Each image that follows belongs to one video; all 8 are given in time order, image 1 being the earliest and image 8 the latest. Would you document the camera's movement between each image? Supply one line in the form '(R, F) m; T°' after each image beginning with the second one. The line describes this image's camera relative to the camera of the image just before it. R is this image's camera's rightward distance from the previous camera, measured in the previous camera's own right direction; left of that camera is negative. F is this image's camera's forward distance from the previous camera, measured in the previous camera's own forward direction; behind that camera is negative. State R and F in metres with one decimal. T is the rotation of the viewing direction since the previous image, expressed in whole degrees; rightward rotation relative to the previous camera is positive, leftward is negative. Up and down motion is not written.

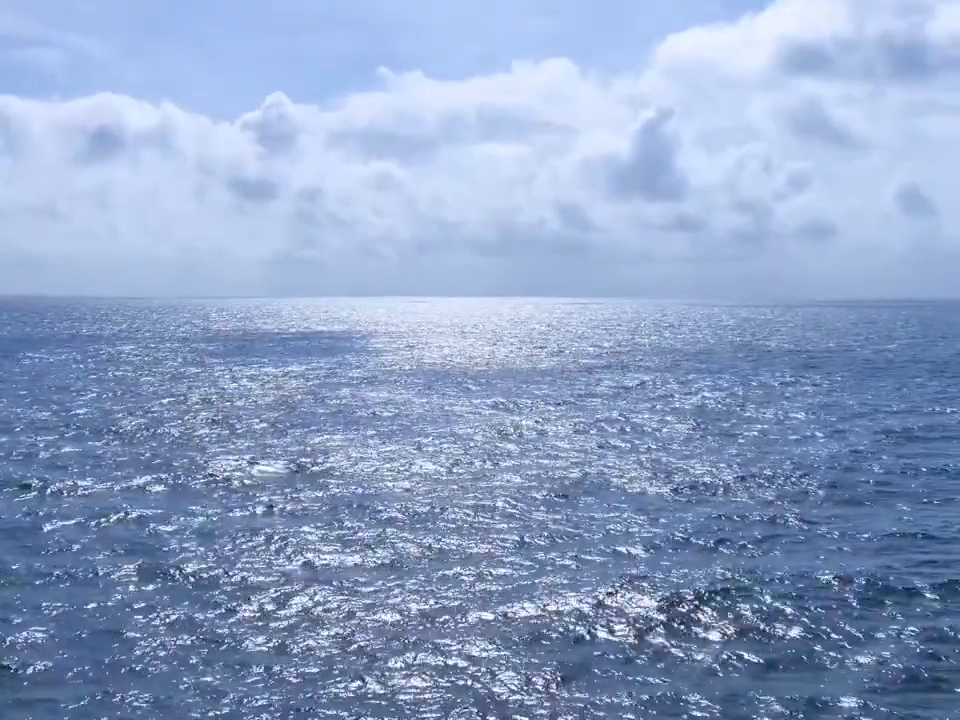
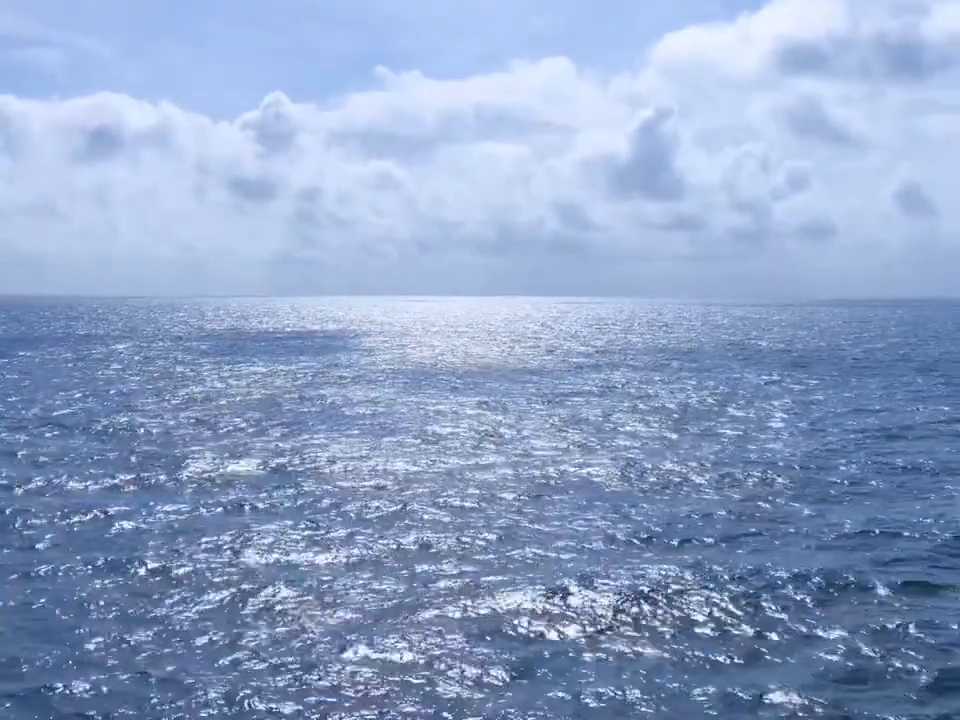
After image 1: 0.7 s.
(+0.7, -0.1) m; 0°
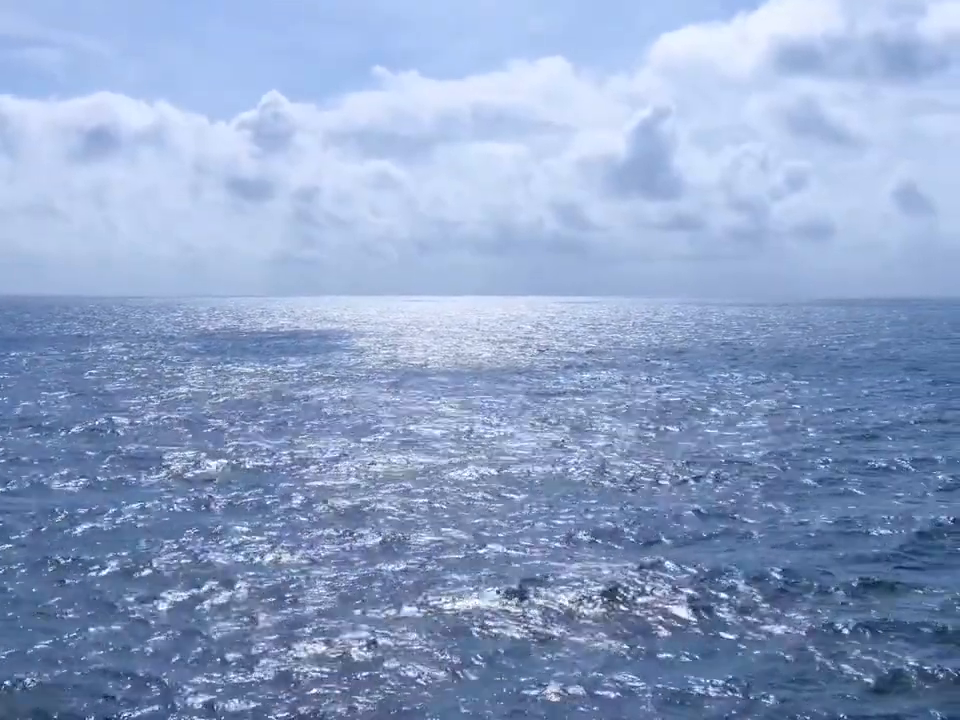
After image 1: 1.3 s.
(+0.7, 0.0) m; 0°
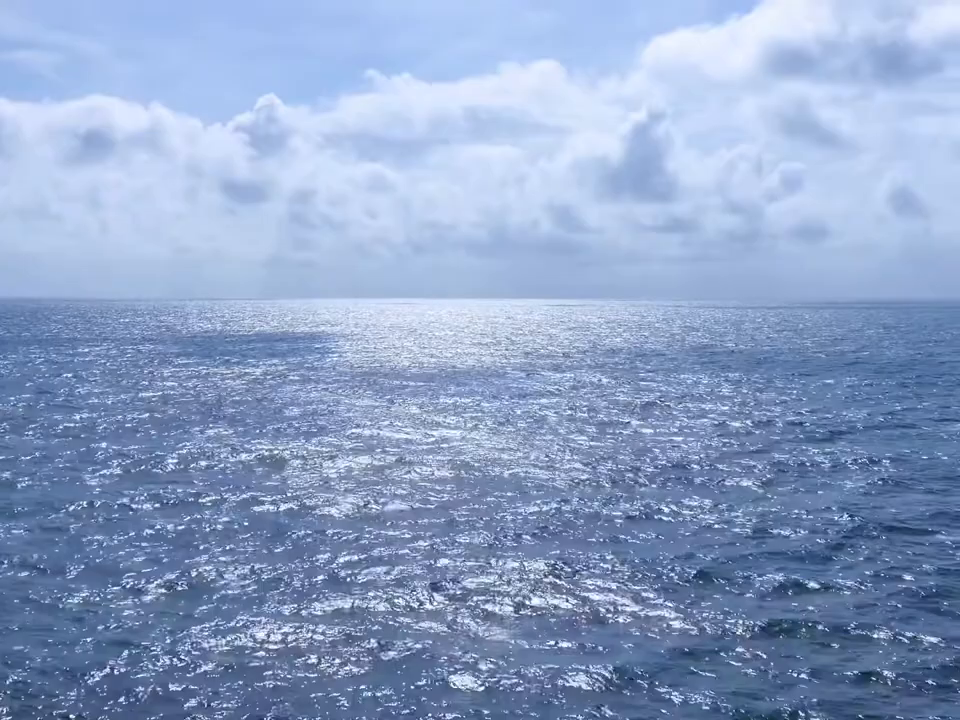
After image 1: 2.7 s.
(+1.4, -0.4) m; 0°
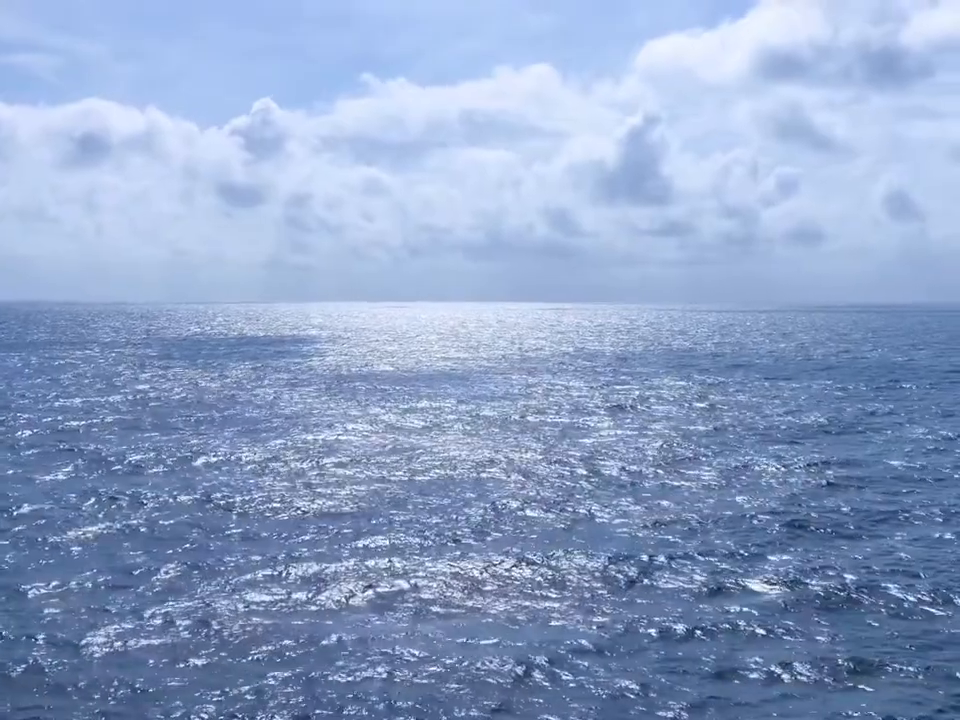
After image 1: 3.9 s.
(+1.2, -0.2) m; 0°
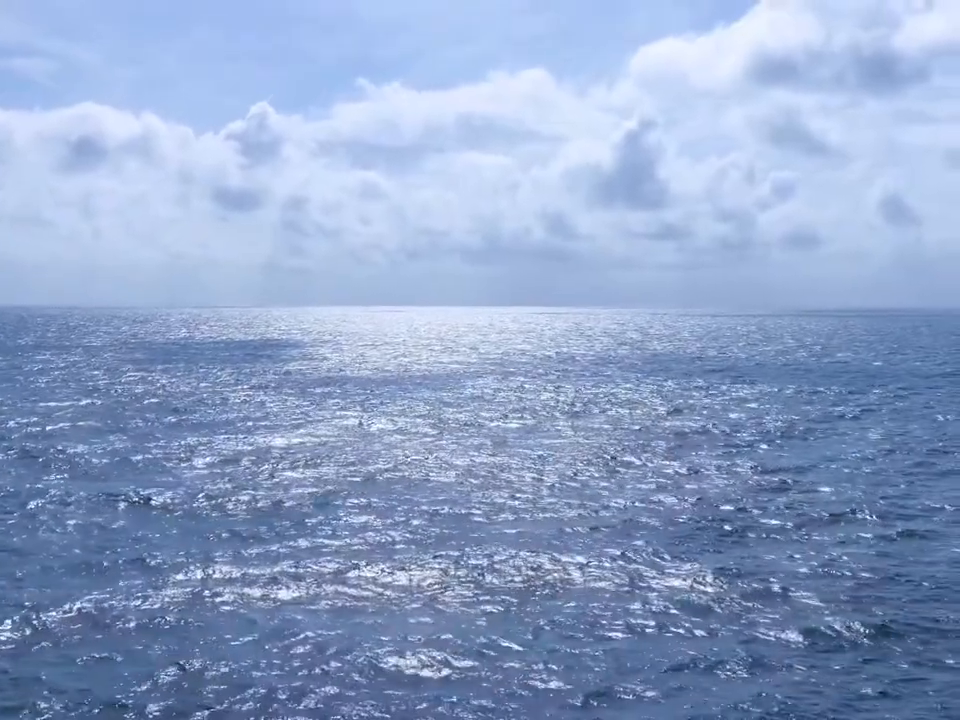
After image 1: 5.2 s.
(+1.2, -0.2) m; 0°
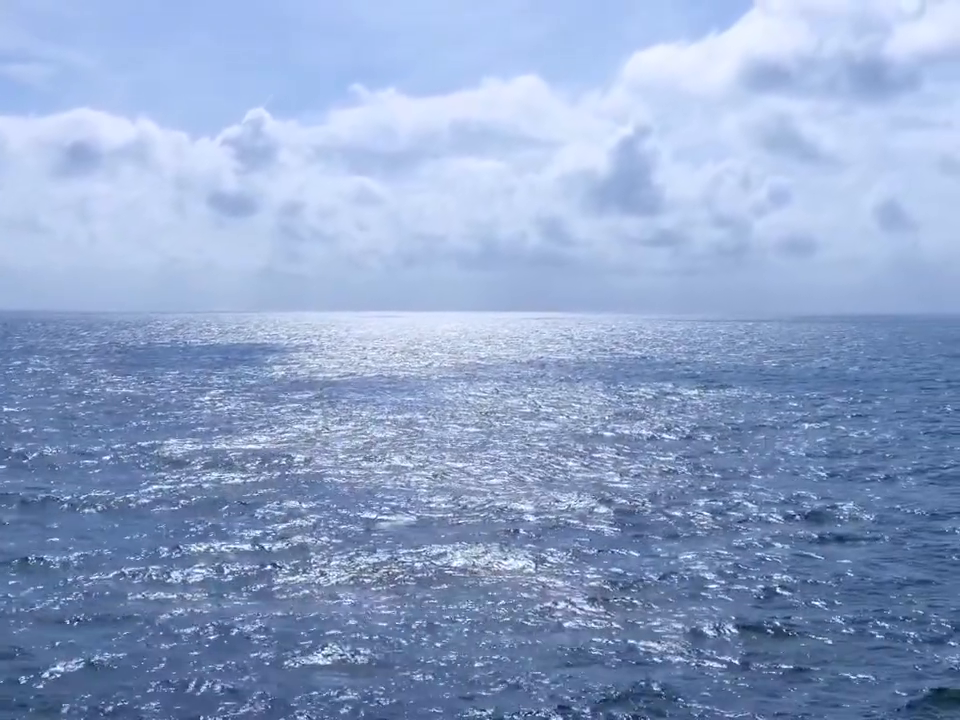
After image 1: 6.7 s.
(+1.1, -0.2) m; 0°
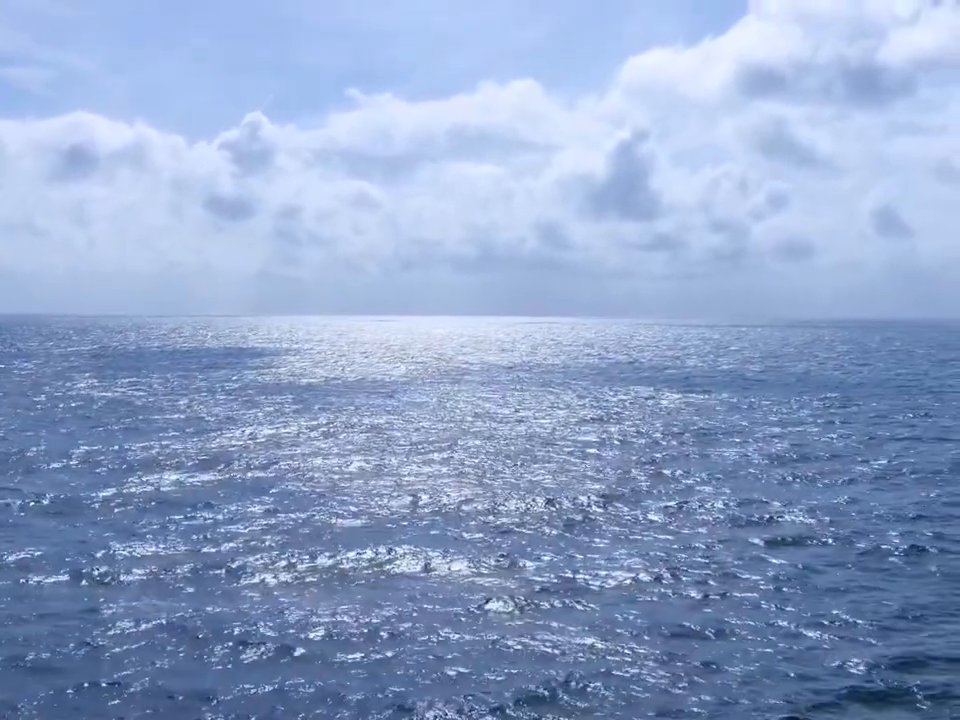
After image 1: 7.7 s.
(+0.7, -0.1) m; 0°
